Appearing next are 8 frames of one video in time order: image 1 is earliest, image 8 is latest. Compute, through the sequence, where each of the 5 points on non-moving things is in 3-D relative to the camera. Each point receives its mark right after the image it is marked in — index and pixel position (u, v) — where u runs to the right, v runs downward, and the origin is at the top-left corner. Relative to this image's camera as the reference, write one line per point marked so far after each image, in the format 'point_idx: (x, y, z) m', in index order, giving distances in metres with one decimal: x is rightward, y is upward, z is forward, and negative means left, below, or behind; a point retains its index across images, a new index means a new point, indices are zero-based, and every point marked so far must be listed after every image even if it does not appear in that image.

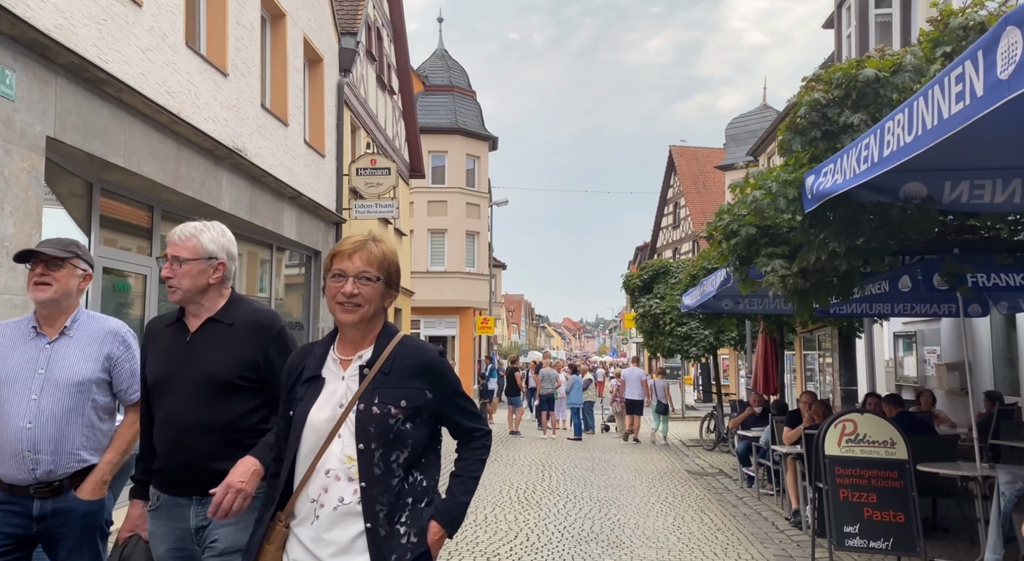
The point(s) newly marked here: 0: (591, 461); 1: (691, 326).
0: (+1.3, -3.0, +13.4) m
1: (+3.4, -0.9, +15.3) m
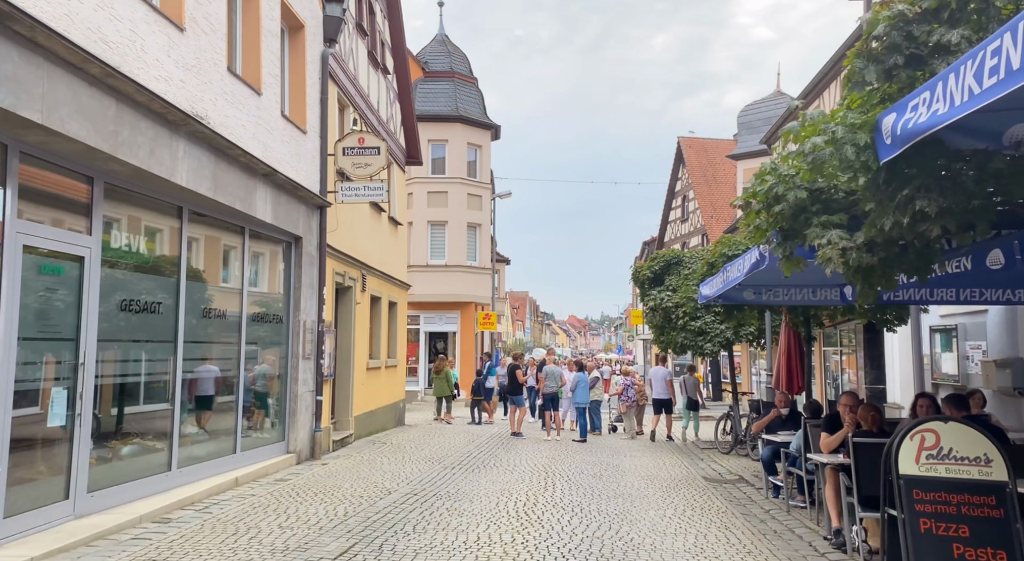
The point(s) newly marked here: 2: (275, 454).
0: (+1.4, -2.9, +12.4) m
1: (+3.4, -0.7, +14.2) m
2: (-3.2, -2.3, +10.8) m
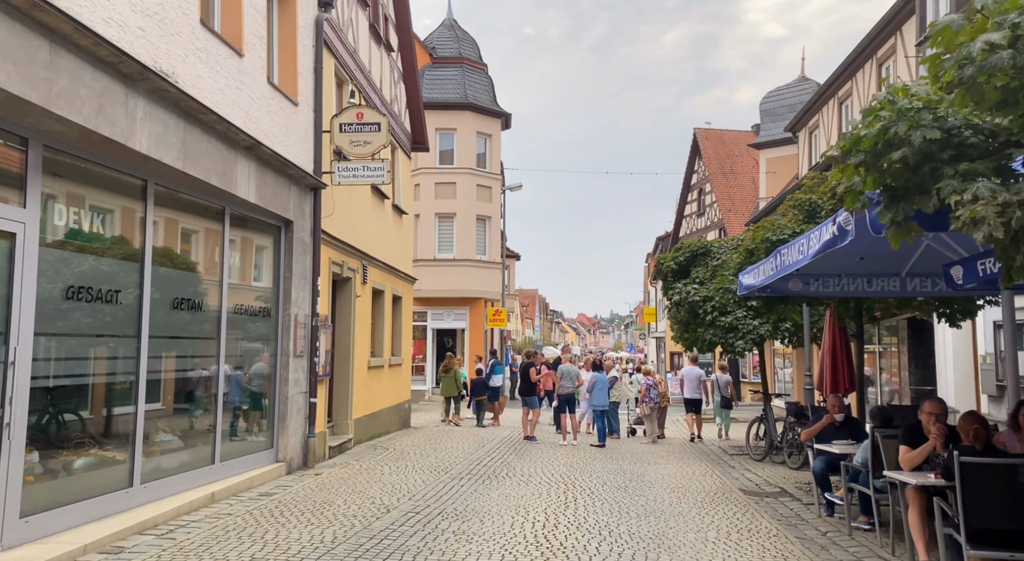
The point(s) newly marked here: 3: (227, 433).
0: (+1.6, -2.7, +11.2) m
1: (+3.7, -0.6, +13.0) m
2: (-3.0, -2.2, +9.7) m
3: (-3.2, -1.7, +9.0) m
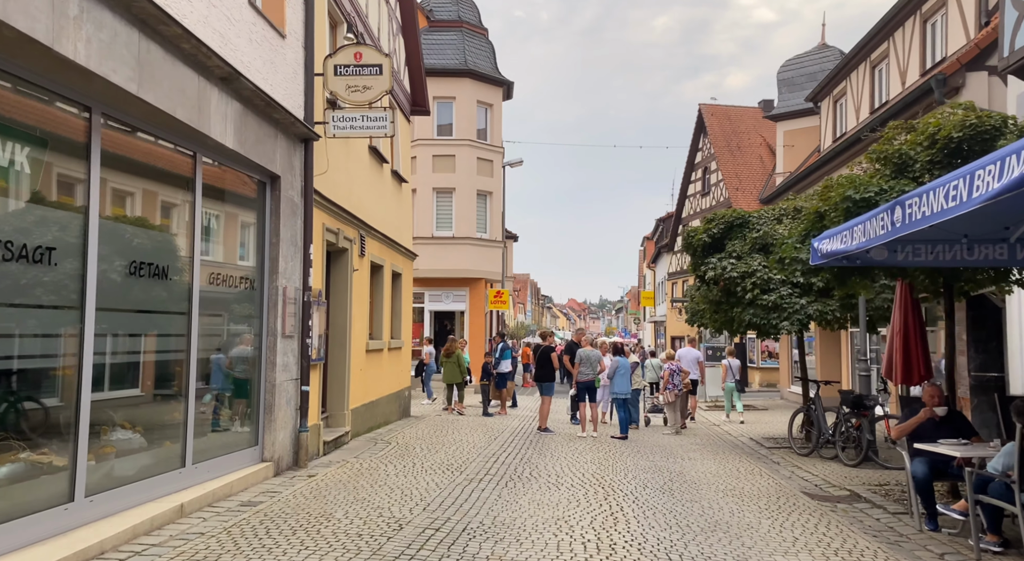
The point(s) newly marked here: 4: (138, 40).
0: (+1.8, -2.4, +9.8) m
1: (+3.9, -0.2, +11.6) m
2: (-2.7, -1.9, +8.2) m
3: (-2.9, -1.4, +7.5) m
4: (-2.5, +1.6, +5.3) m
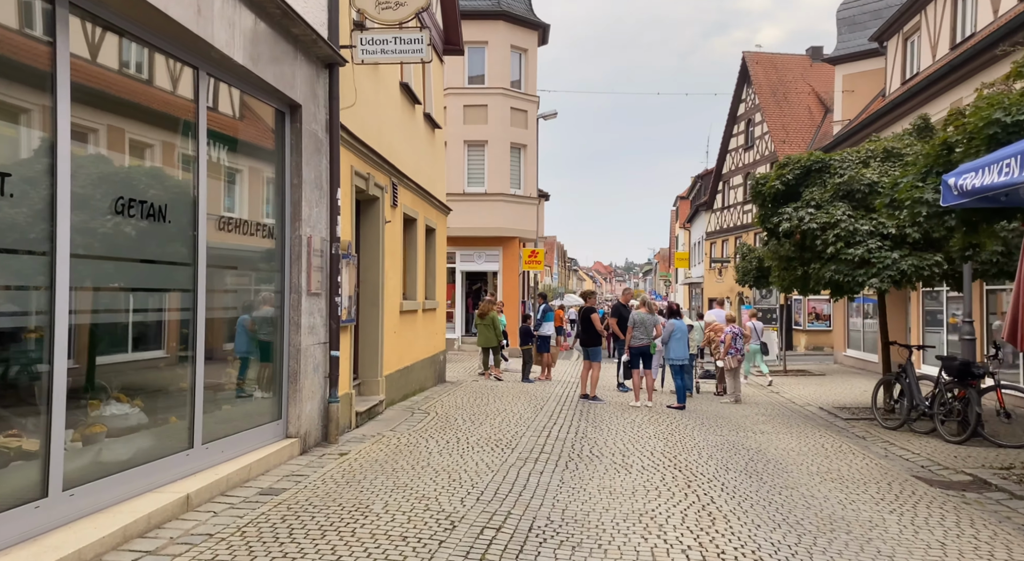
0: (+2.4, -1.8, +8.6) m
1: (+4.6, +0.4, +10.2) m
2: (-2.2, -1.4, +7.1) m
3: (-2.4, -1.0, +6.4) m
4: (-2.1, +1.9, +4.0) m
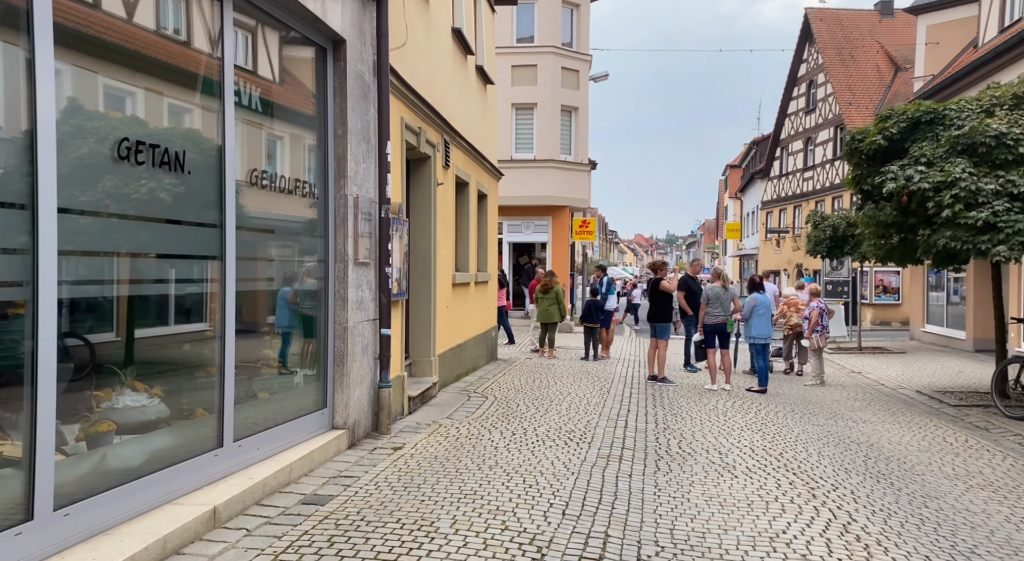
0: (+3.1, -1.5, +7.4) m
1: (+5.3, +0.8, +8.8) m
2: (-1.5, -1.2, +6.1) m
3: (-1.8, -0.7, +5.4) m
4: (-1.6, +2.1, +2.9) m
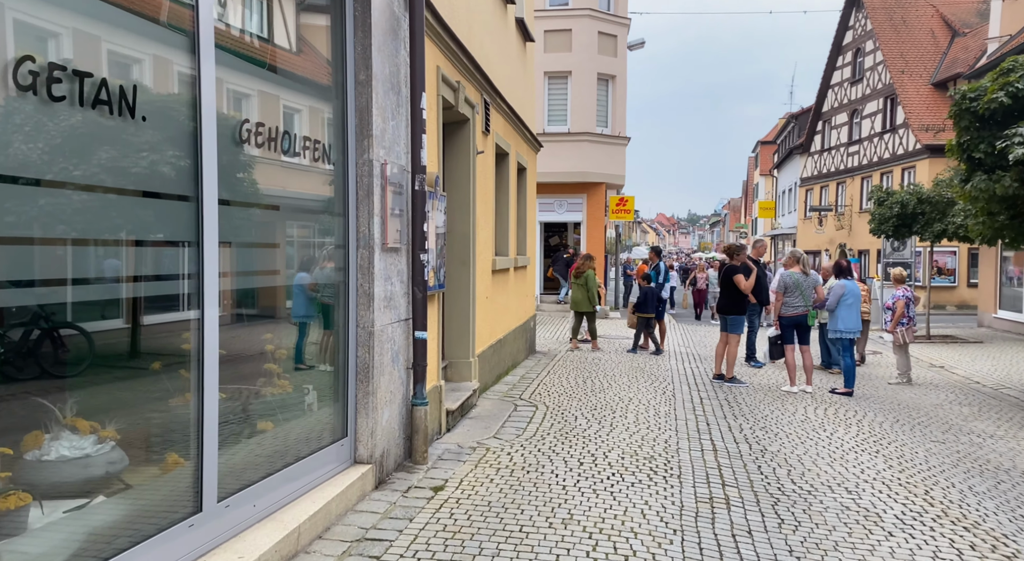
0: (+3.6, -1.5, +5.8) m
1: (+5.8, +0.9, +7.2) m
2: (-1.1, -1.1, +4.7) m
3: (-1.4, -0.7, +4.0) m
4: (-1.2, +2.1, +1.4) m
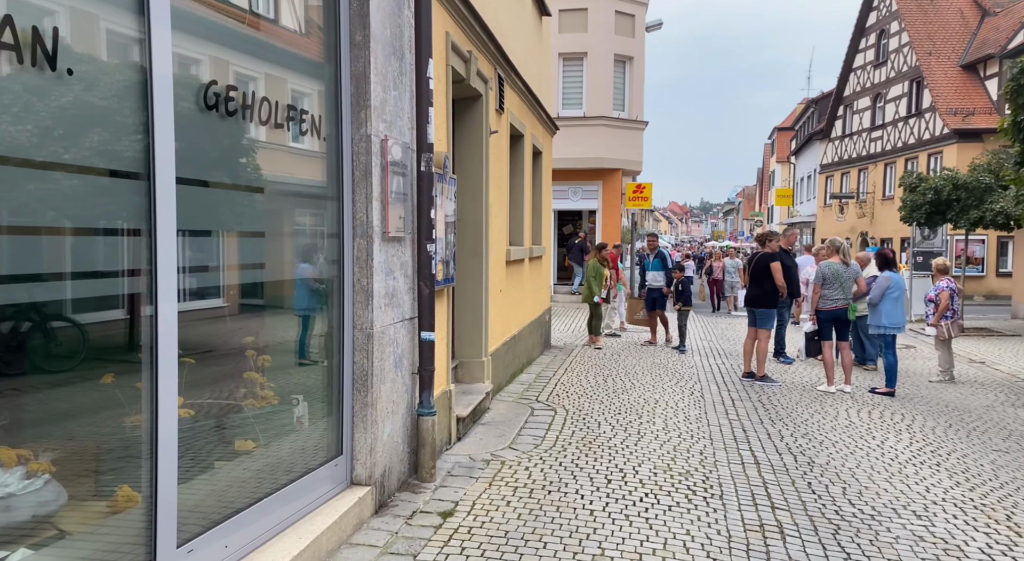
0: (+3.7, -1.4, +5.1) m
1: (+6.0, +1.0, +6.4) m
2: (-1.0, -1.1, +4.0) m
3: (-1.3, -0.7, +3.3) m
4: (-1.2, +2.0, +0.7) m
